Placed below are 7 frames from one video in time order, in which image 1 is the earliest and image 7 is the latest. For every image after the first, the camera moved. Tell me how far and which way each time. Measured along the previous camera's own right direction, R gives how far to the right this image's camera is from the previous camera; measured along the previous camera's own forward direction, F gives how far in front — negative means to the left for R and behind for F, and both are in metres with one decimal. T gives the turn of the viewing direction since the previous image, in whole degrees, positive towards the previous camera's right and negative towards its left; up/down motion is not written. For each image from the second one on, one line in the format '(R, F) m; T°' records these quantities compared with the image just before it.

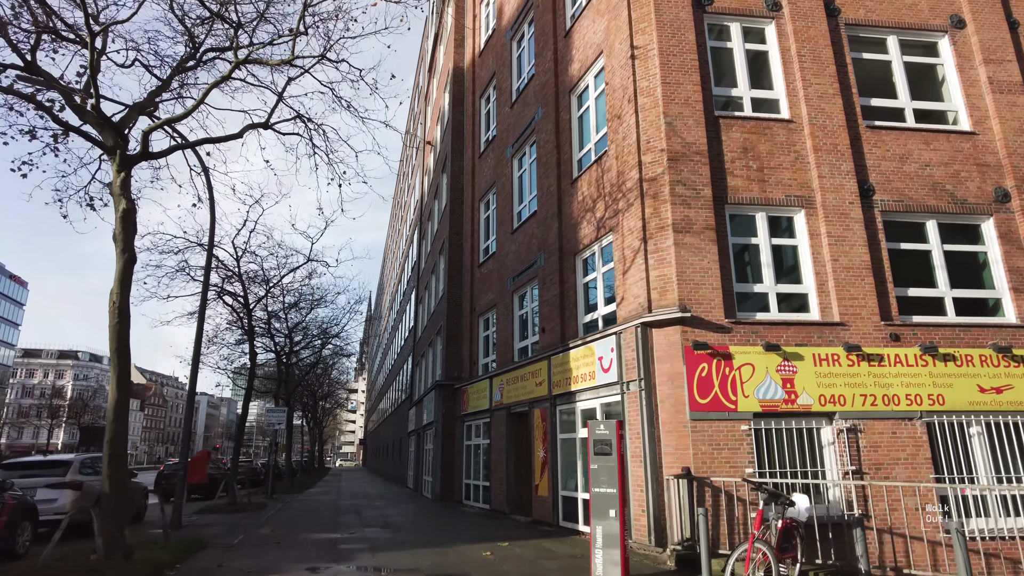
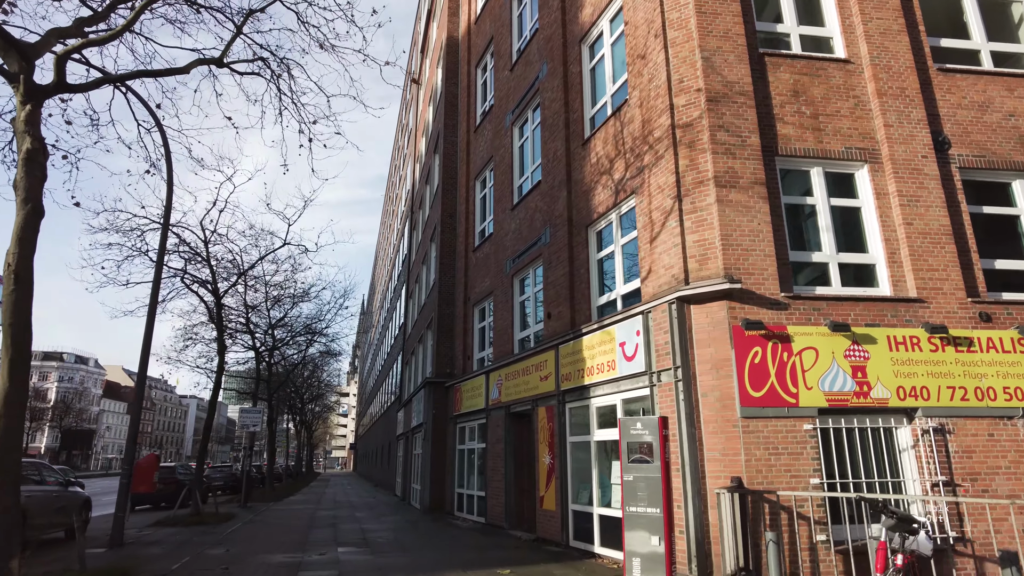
(-0.1, +1.9) m; +1°
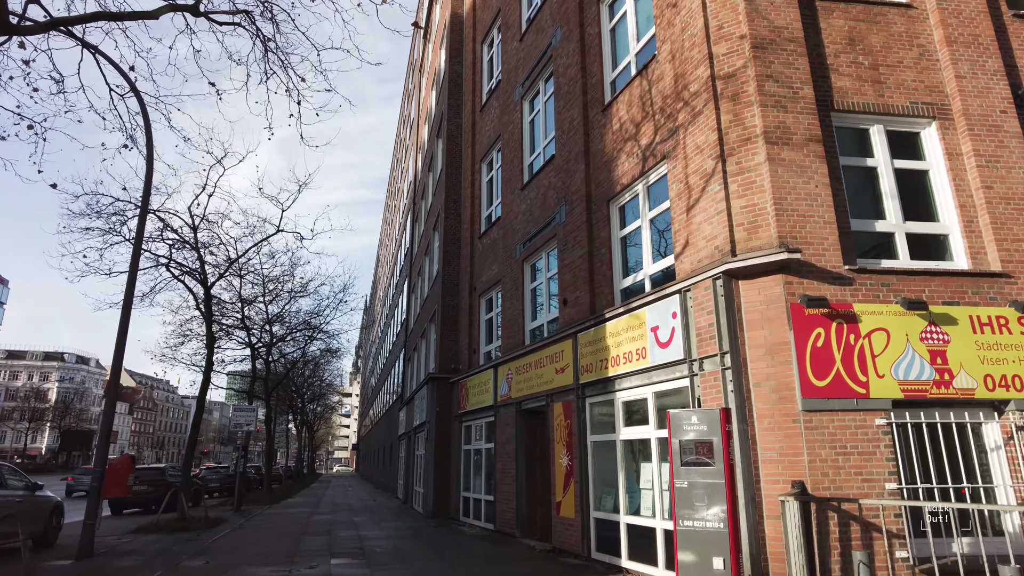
(-0.2, +1.2) m; 0°
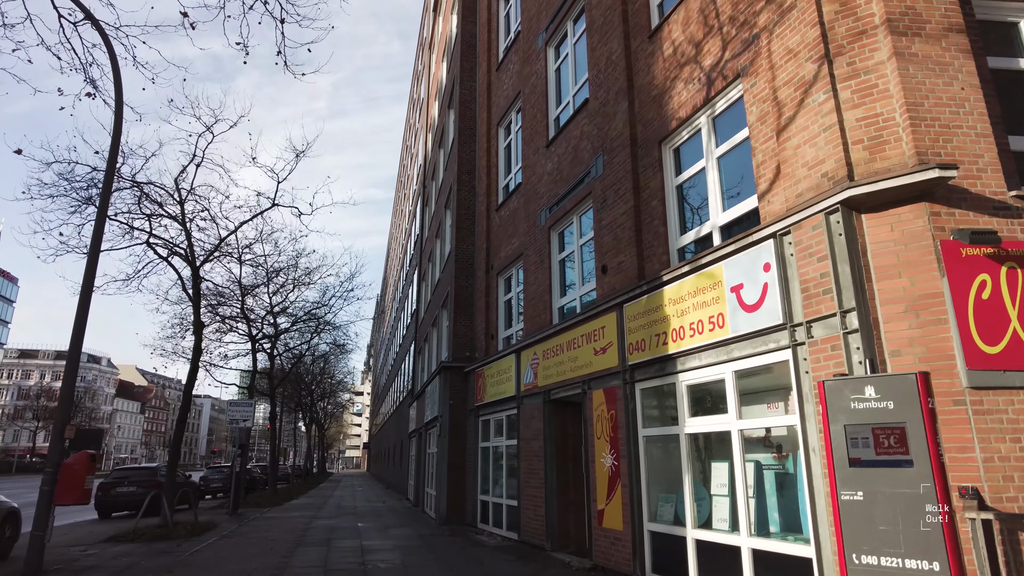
(-0.2, +1.8) m; -1°
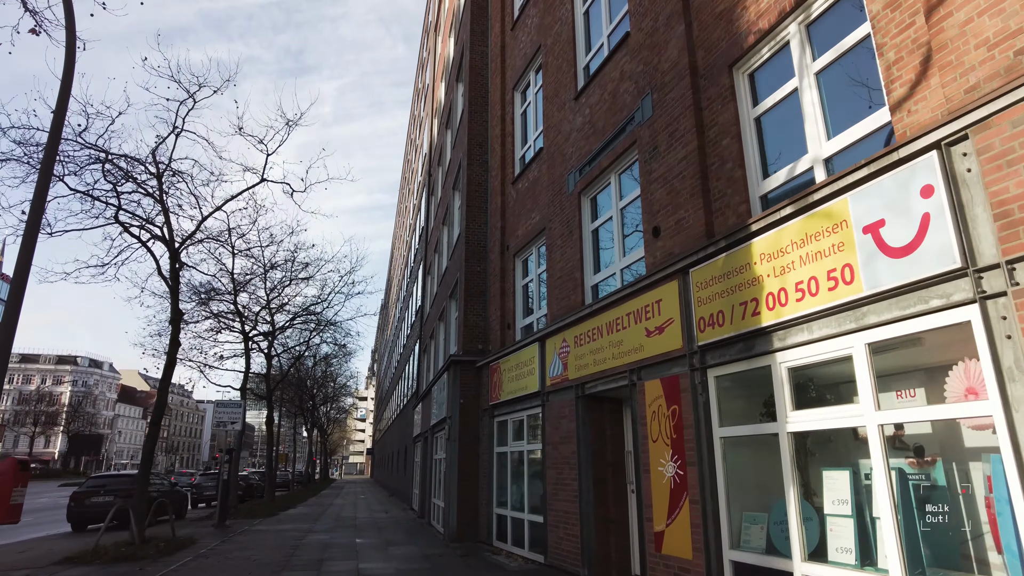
(-0.3, +1.7) m; 0°
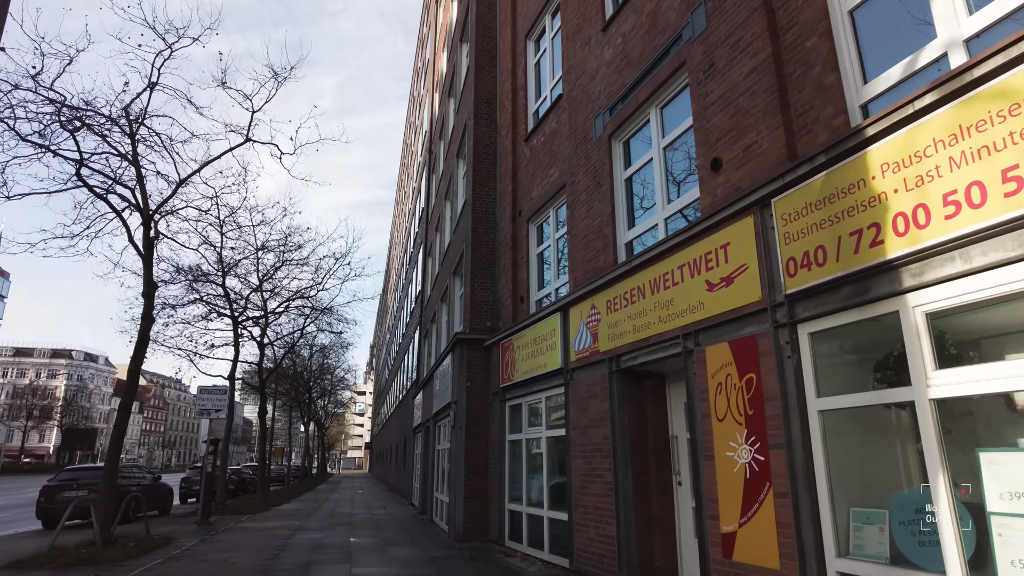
(-0.2, +1.4) m; 0°
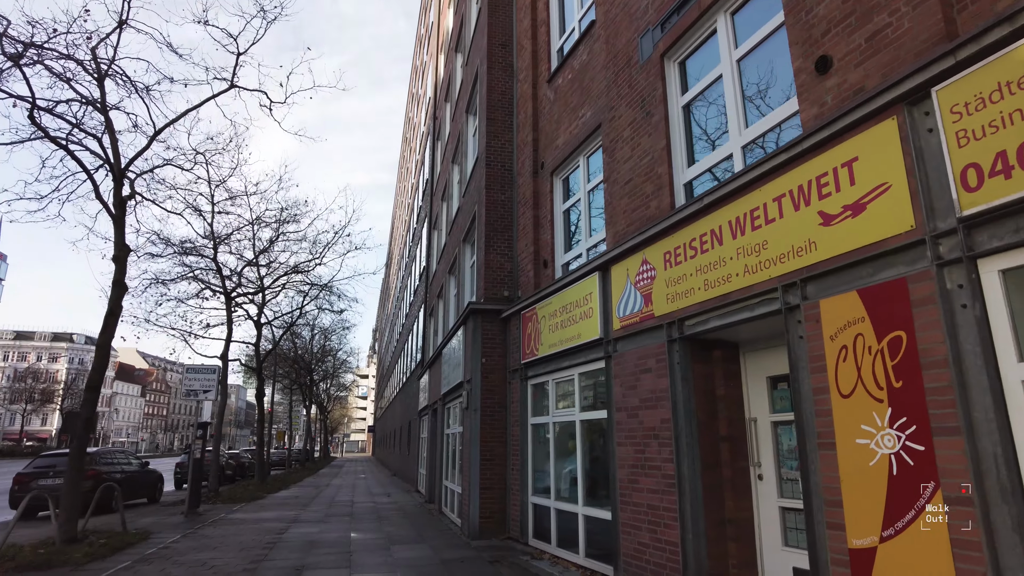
(-0.3, +1.4) m; 0°
